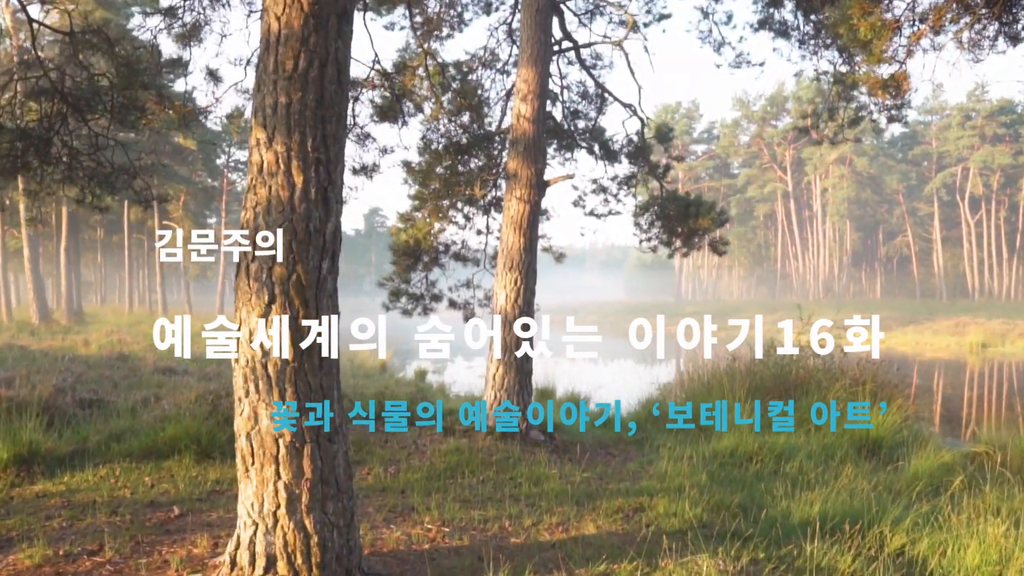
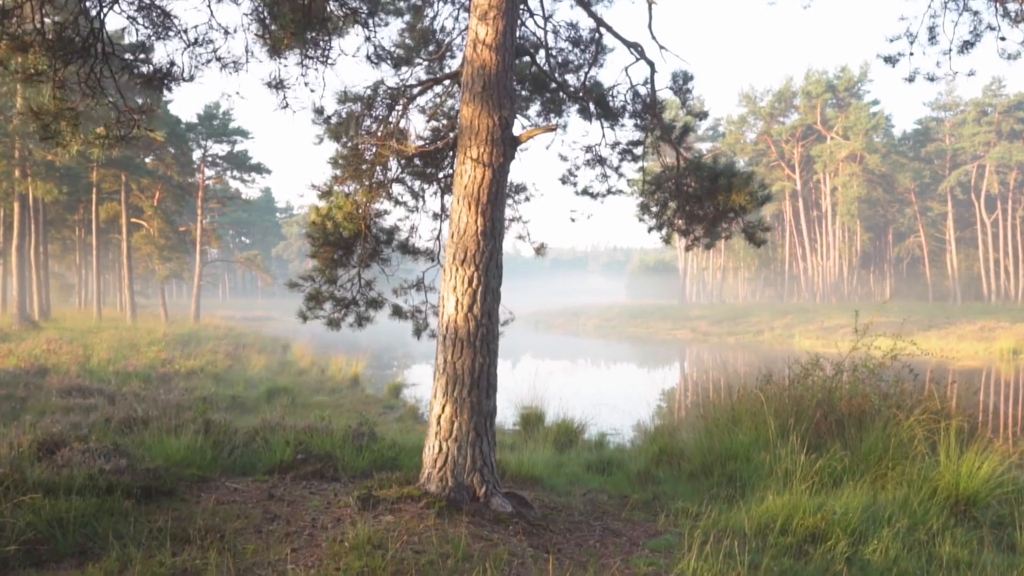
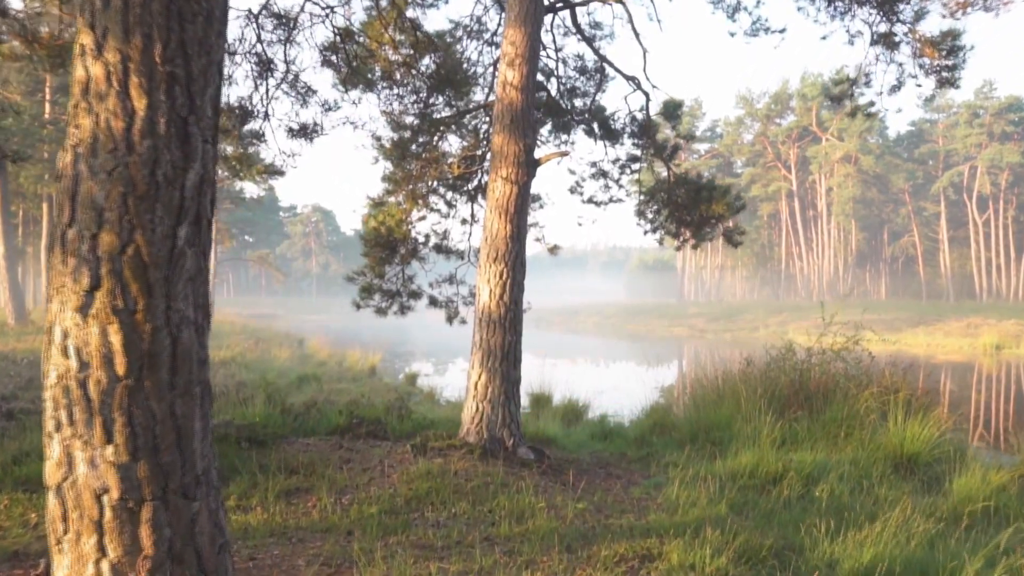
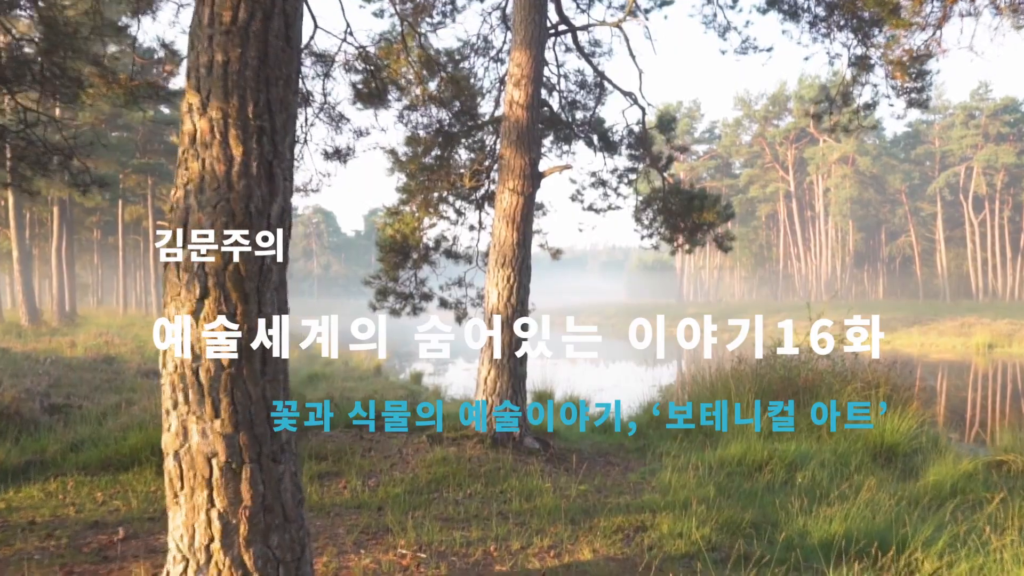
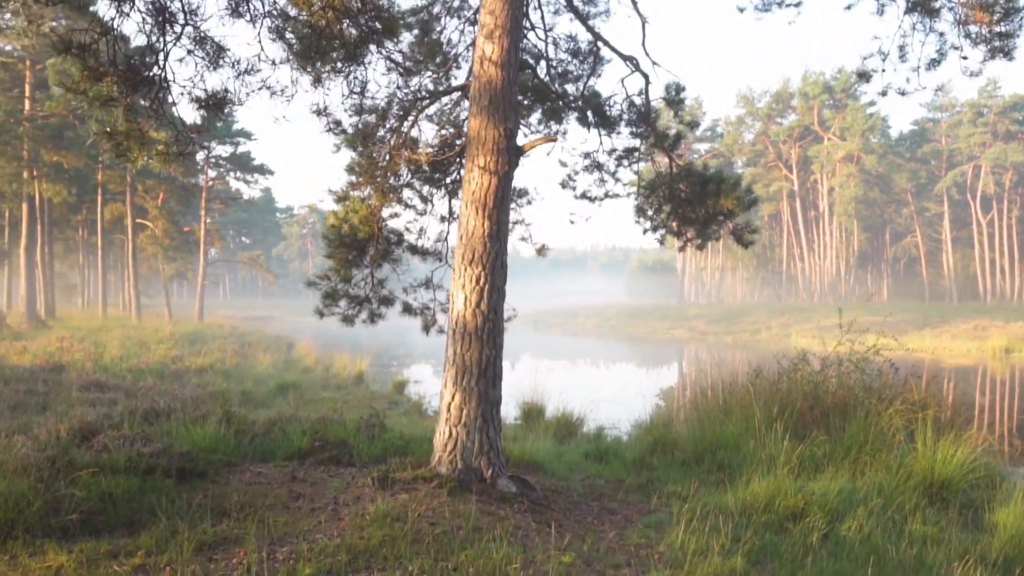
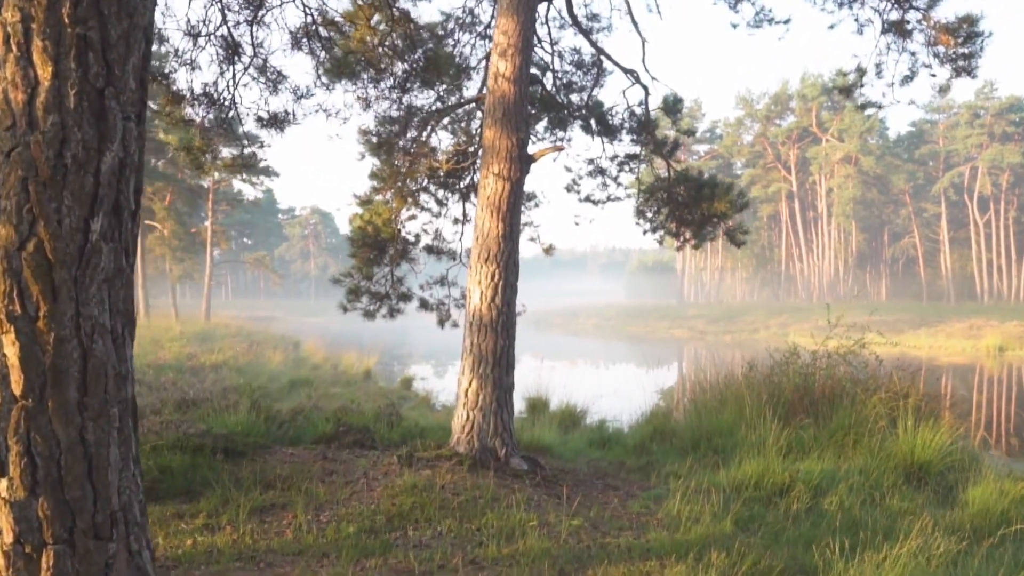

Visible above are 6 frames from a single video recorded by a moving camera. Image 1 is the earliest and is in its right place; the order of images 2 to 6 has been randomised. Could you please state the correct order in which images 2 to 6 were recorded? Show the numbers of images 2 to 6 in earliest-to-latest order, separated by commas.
4, 3, 6, 5, 2
